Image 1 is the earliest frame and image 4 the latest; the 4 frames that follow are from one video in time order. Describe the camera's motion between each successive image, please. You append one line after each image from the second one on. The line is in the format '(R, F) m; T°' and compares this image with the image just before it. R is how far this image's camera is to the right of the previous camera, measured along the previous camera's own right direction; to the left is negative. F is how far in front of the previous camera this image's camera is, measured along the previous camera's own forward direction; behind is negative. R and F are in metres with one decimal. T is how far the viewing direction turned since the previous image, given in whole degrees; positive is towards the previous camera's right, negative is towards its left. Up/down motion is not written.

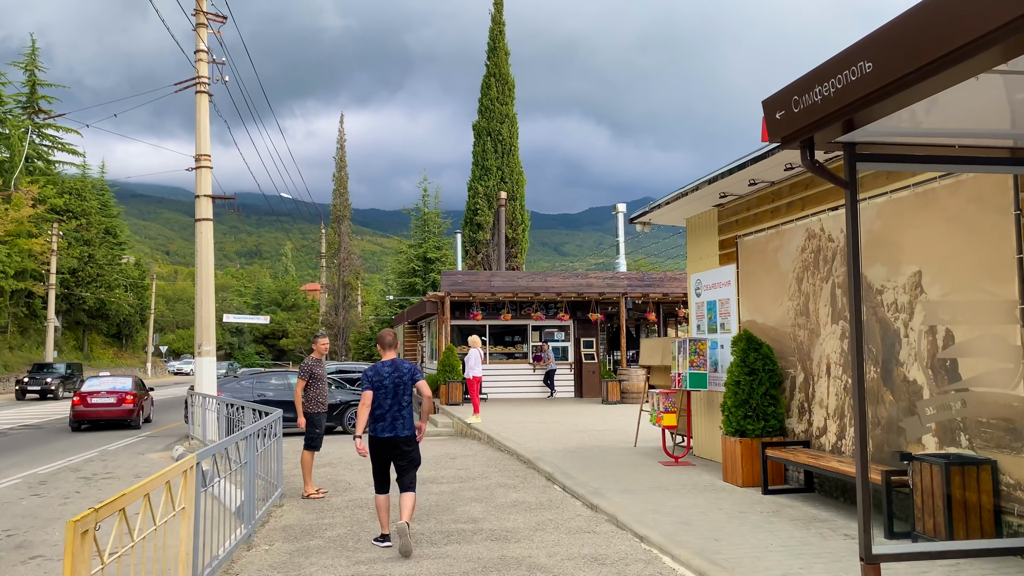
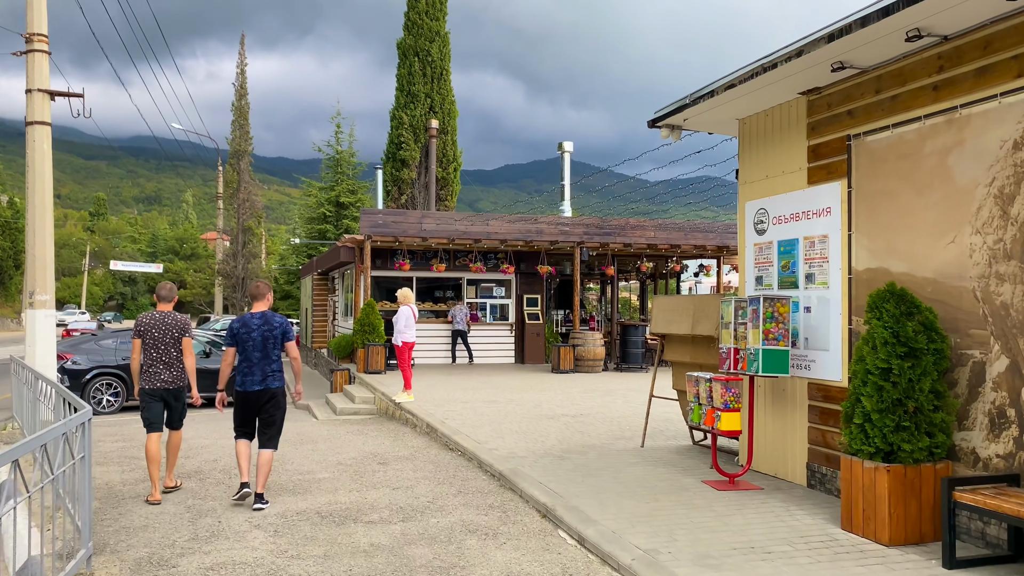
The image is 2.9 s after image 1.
(-0.4, +3.3) m; +6°
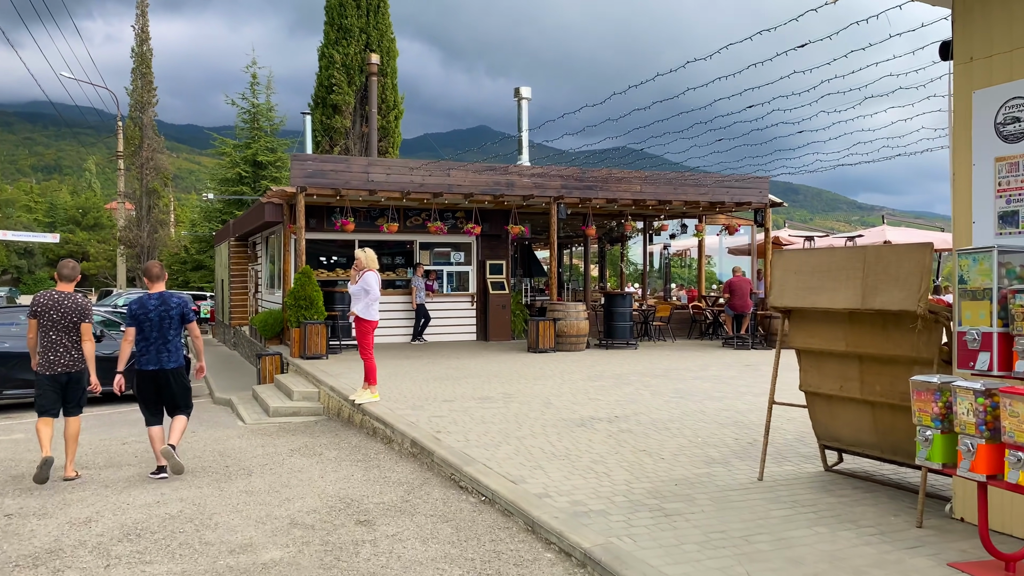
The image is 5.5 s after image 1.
(-0.7, +2.8) m; +5°
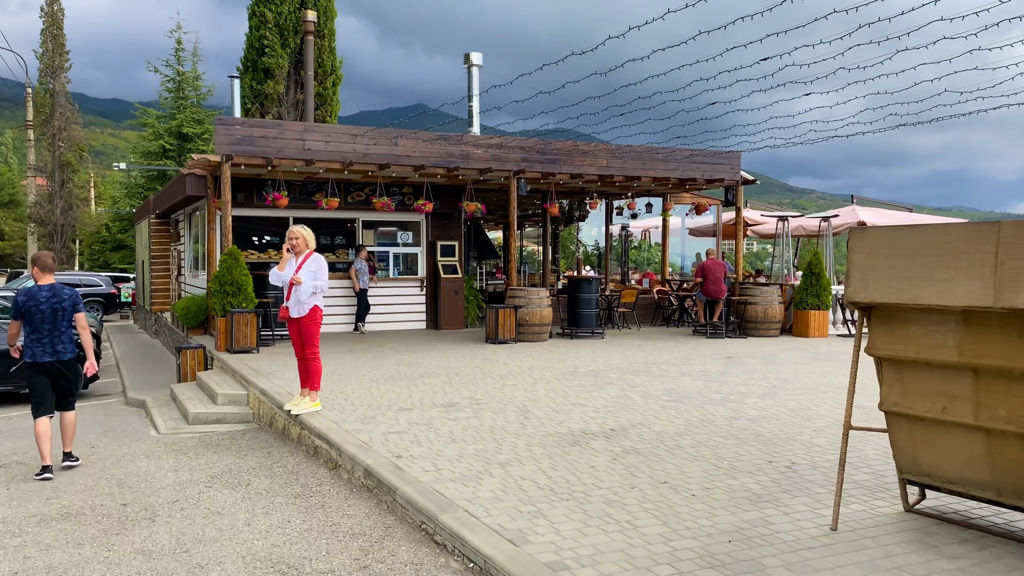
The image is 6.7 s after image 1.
(-0.3, +1.3) m; +4°
